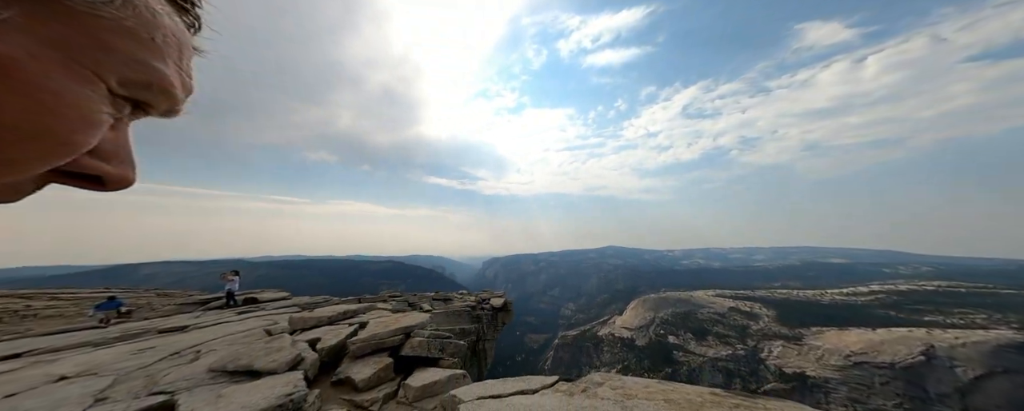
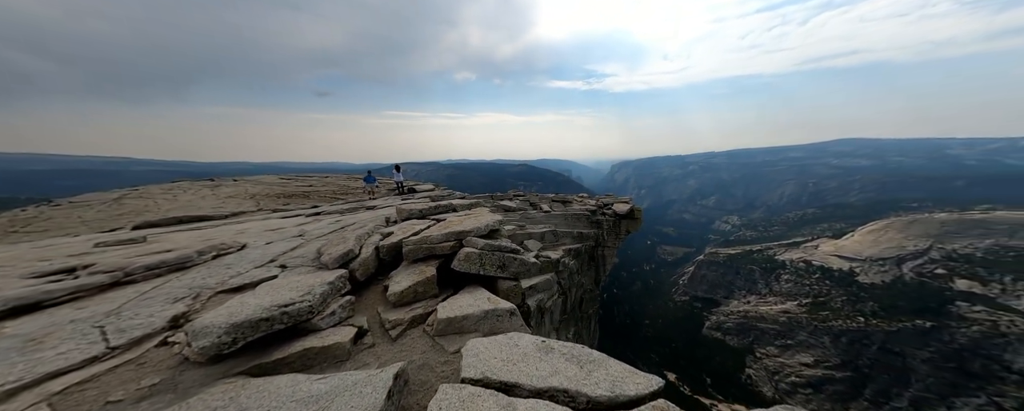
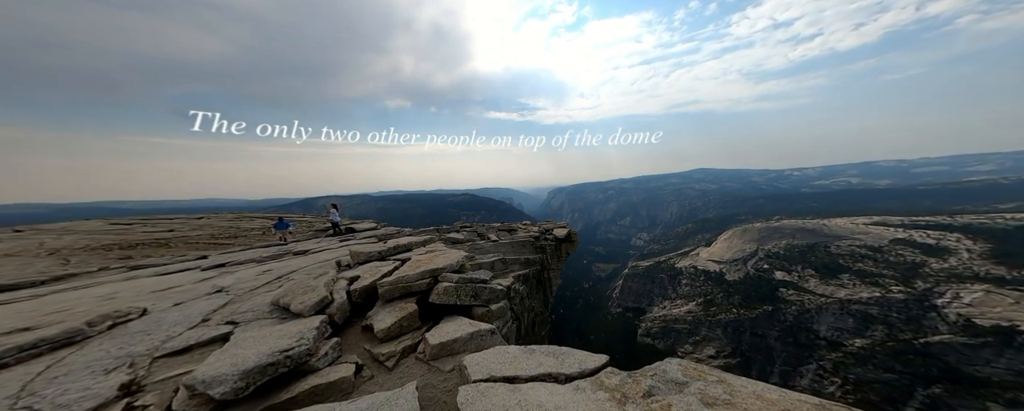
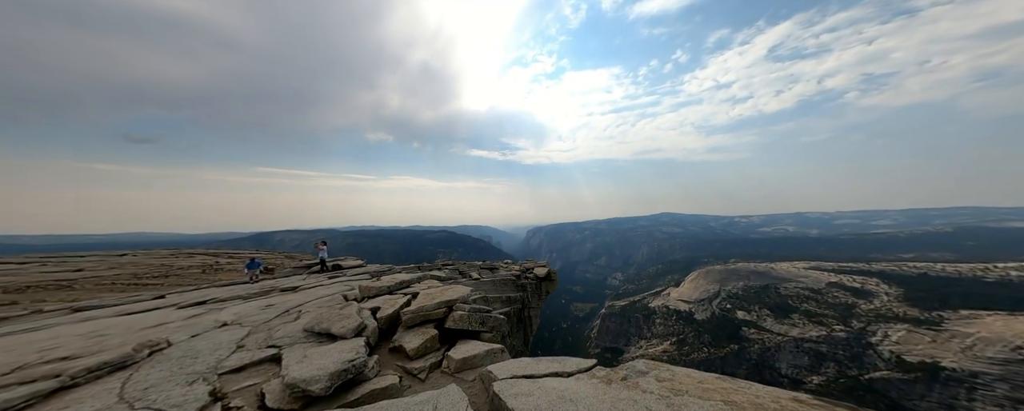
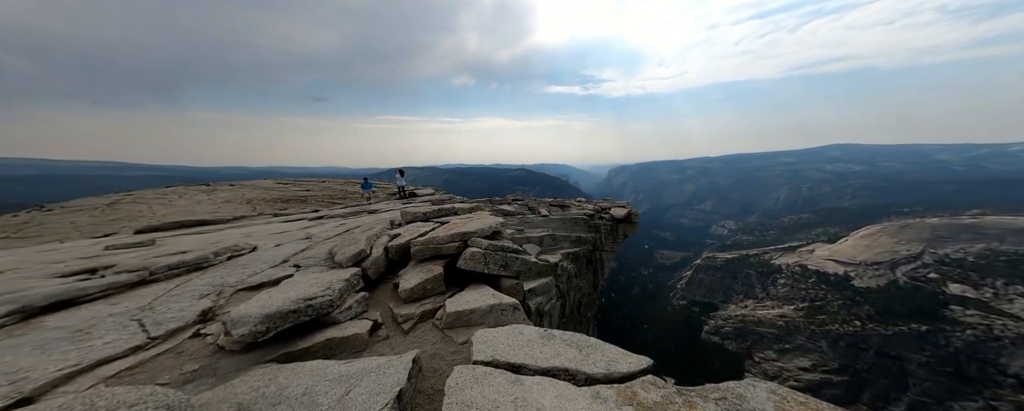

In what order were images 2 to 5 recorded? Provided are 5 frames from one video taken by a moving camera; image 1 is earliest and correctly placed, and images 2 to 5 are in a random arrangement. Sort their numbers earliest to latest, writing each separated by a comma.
4, 3, 5, 2
